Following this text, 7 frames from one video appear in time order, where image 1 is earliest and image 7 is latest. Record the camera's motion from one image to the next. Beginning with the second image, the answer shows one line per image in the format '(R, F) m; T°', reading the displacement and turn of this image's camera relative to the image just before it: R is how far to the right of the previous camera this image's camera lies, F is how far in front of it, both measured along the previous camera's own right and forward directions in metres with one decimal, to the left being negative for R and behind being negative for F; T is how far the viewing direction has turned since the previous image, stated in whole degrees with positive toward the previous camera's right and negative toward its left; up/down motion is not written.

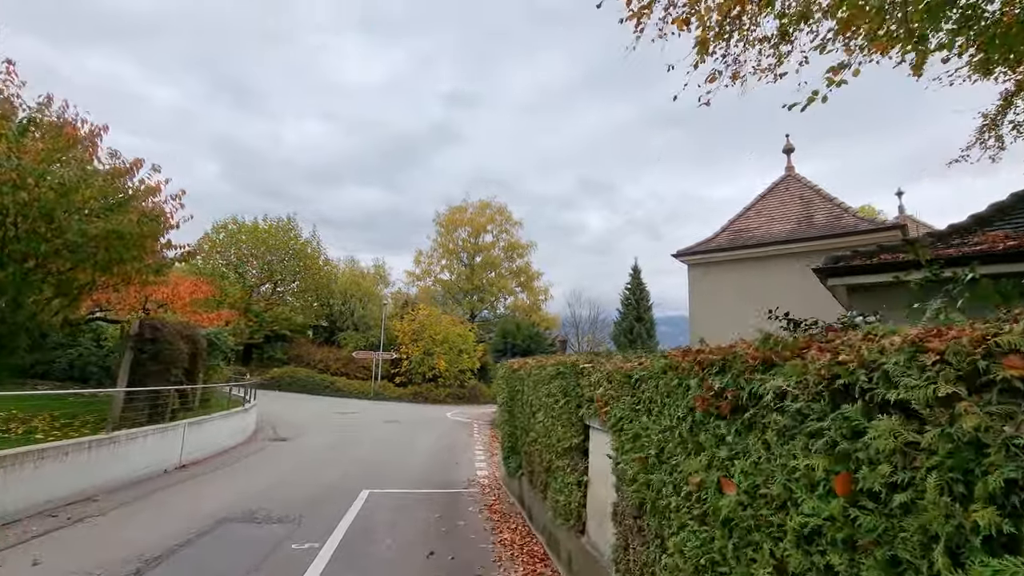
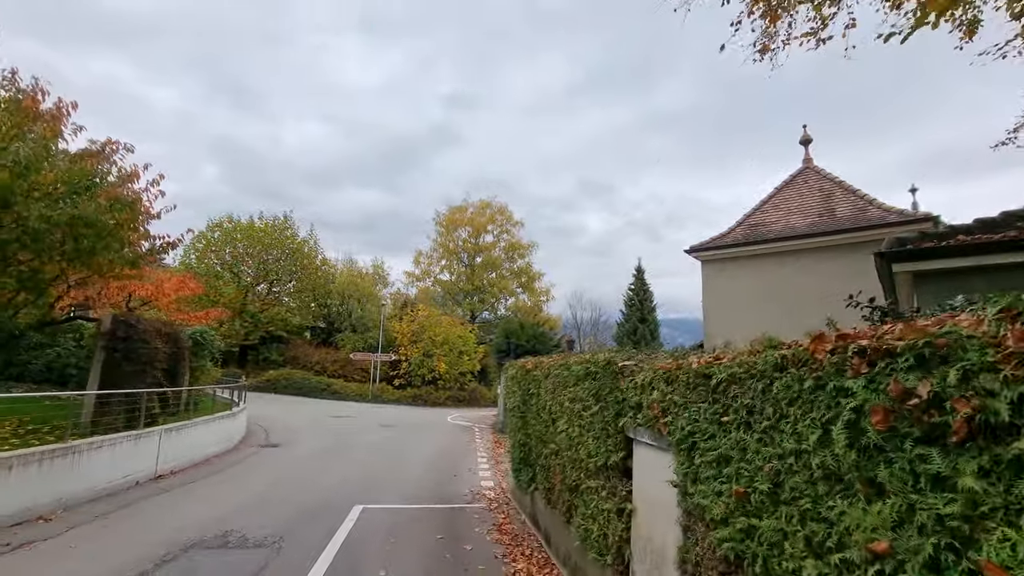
(-0.2, +0.9) m; 0°
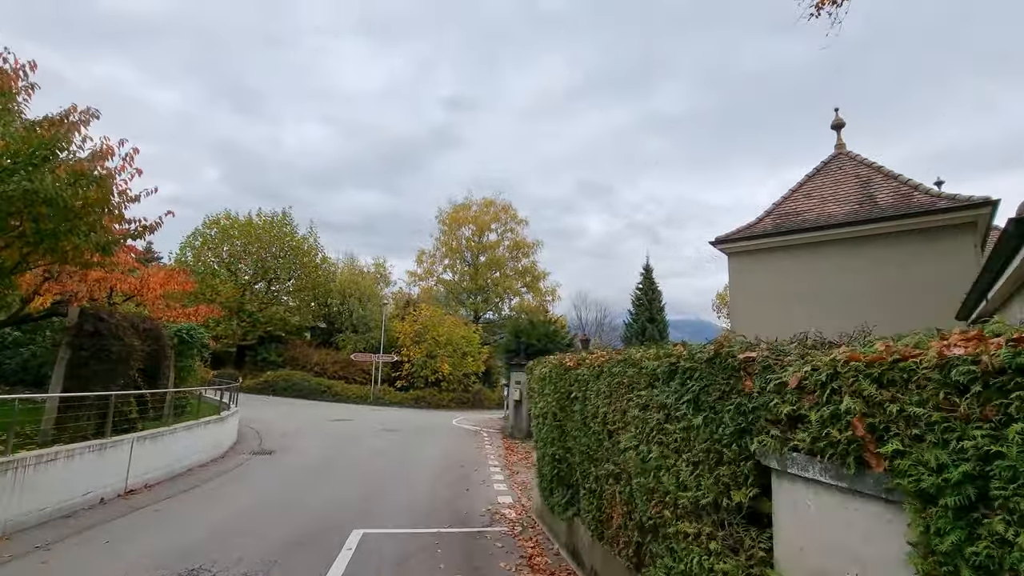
(-0.3, +1.1) m; 0°
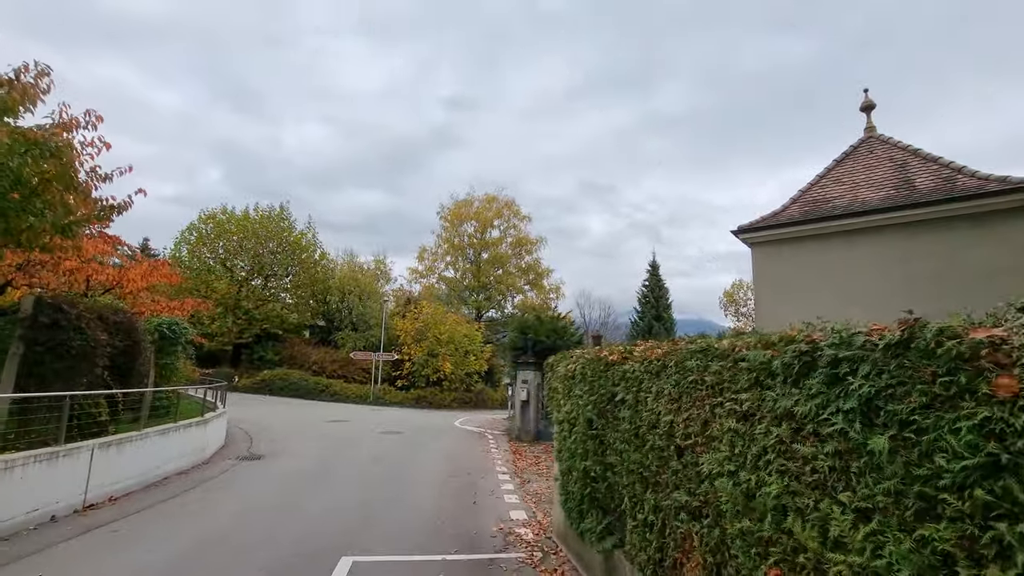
(-0.2, +1.0) m; 0°
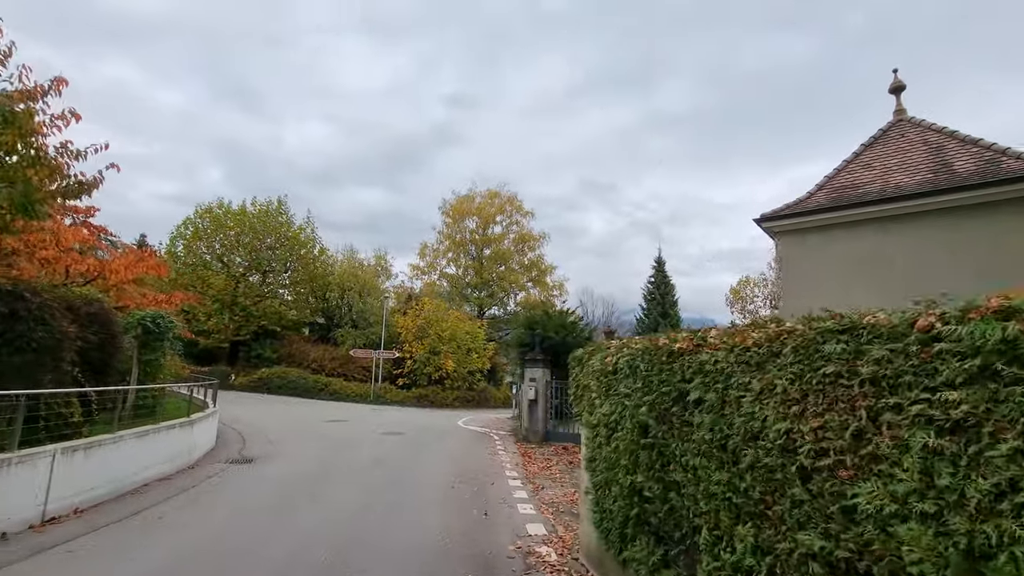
(-0.2, +0.8) m; 0°
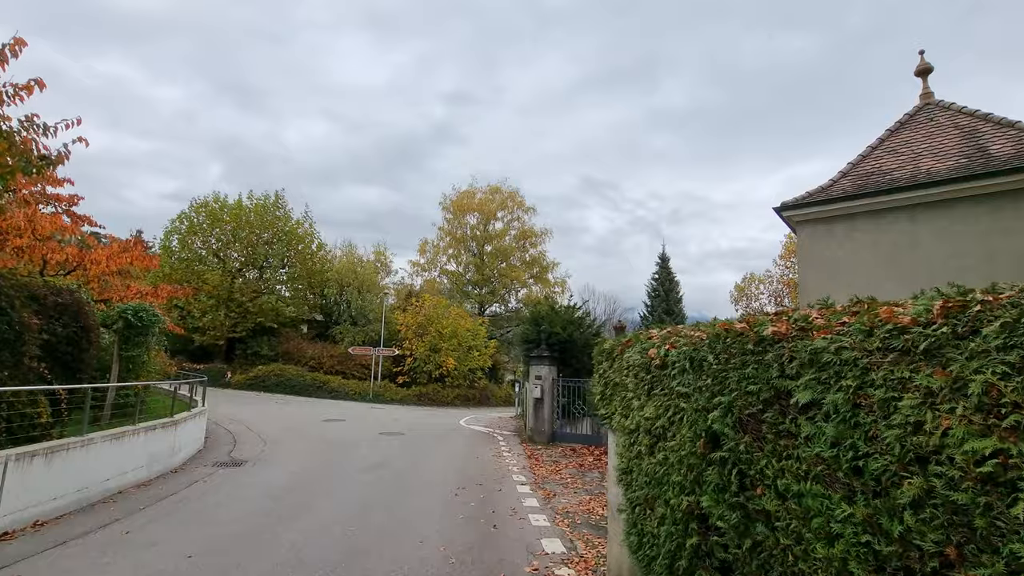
(-0.2, +0.7) m; 0°
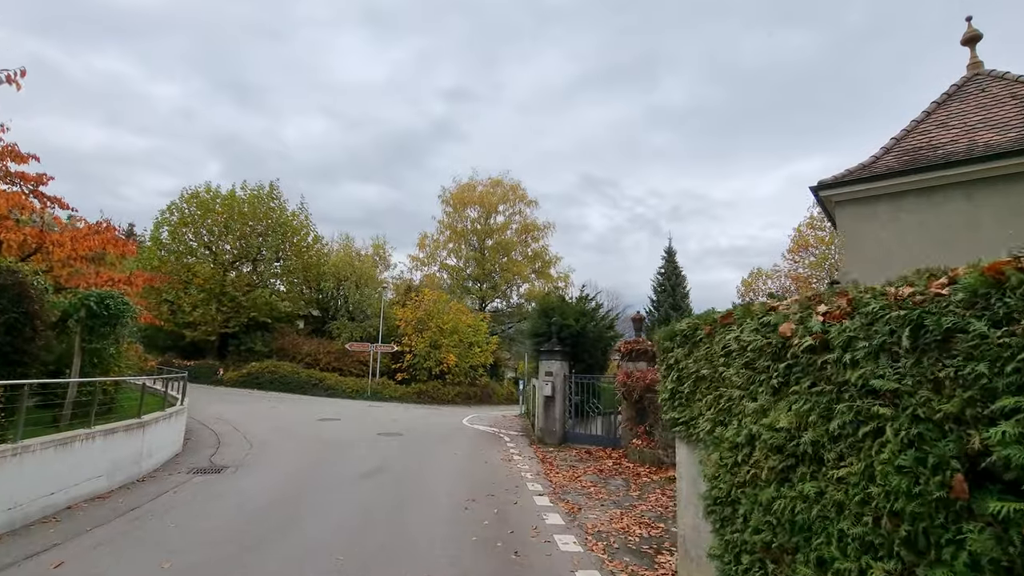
(-0.3, +1.2) m; 0°
